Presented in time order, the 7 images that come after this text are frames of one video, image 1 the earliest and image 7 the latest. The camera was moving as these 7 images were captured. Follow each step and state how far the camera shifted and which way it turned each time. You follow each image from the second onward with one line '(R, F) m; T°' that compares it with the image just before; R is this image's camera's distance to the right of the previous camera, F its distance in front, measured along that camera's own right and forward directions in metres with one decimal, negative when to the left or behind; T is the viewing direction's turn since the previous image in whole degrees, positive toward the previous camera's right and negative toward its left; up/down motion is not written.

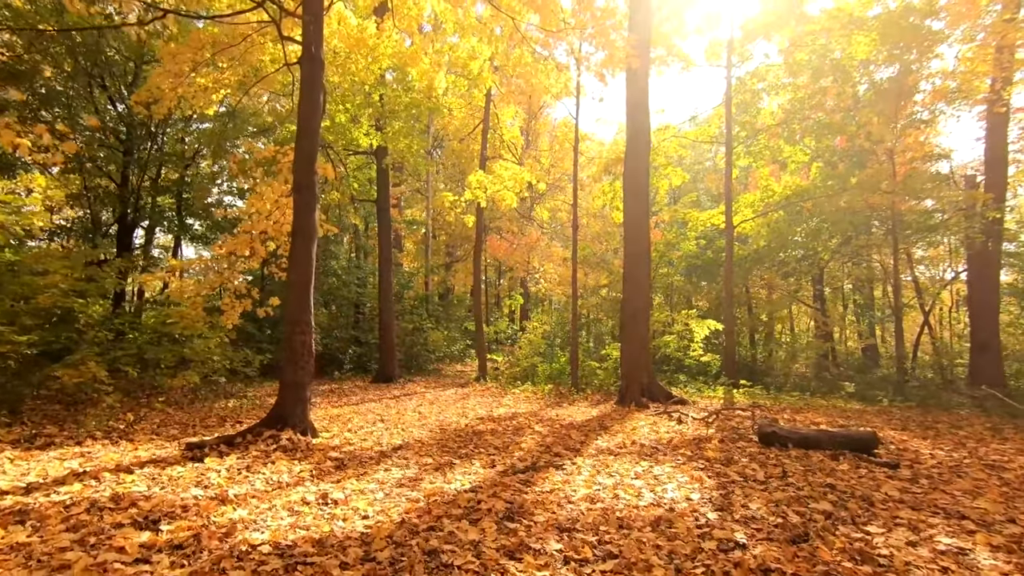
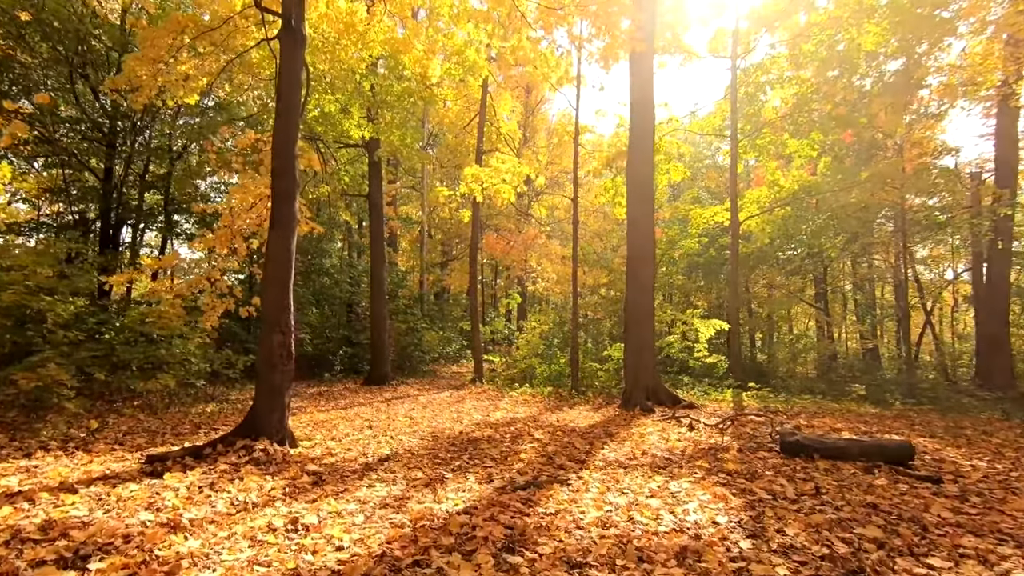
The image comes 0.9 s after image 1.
(0.0, +0.5) m; 0°
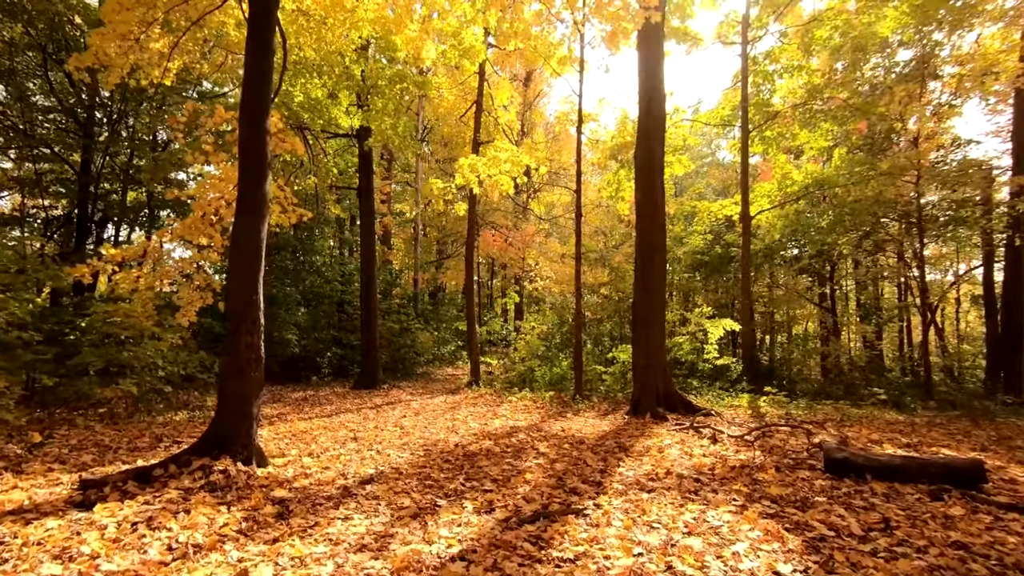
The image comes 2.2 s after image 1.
(-0.1, +0.7) m; 0°
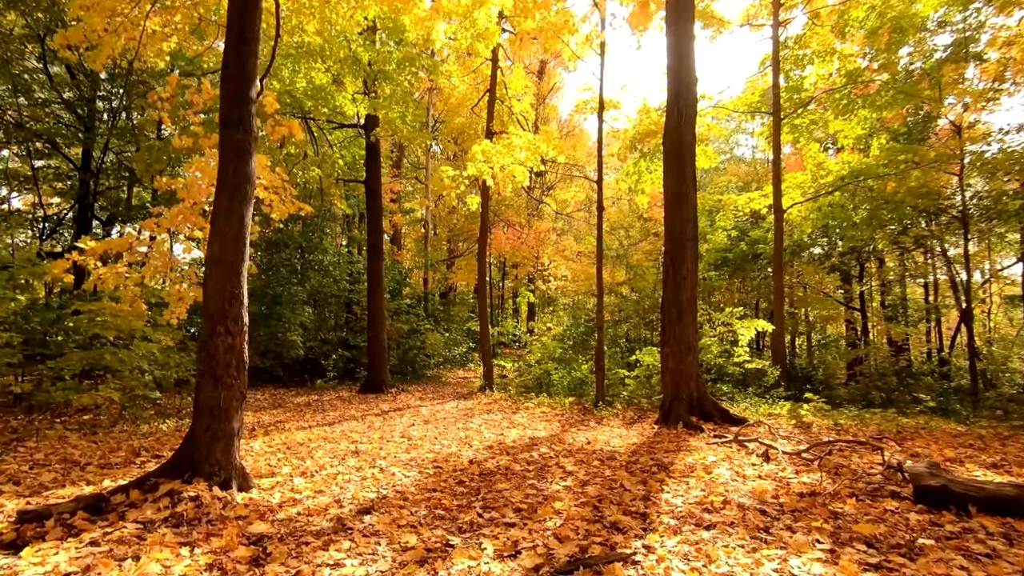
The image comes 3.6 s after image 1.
(-0.1, +0.7) m; -1°
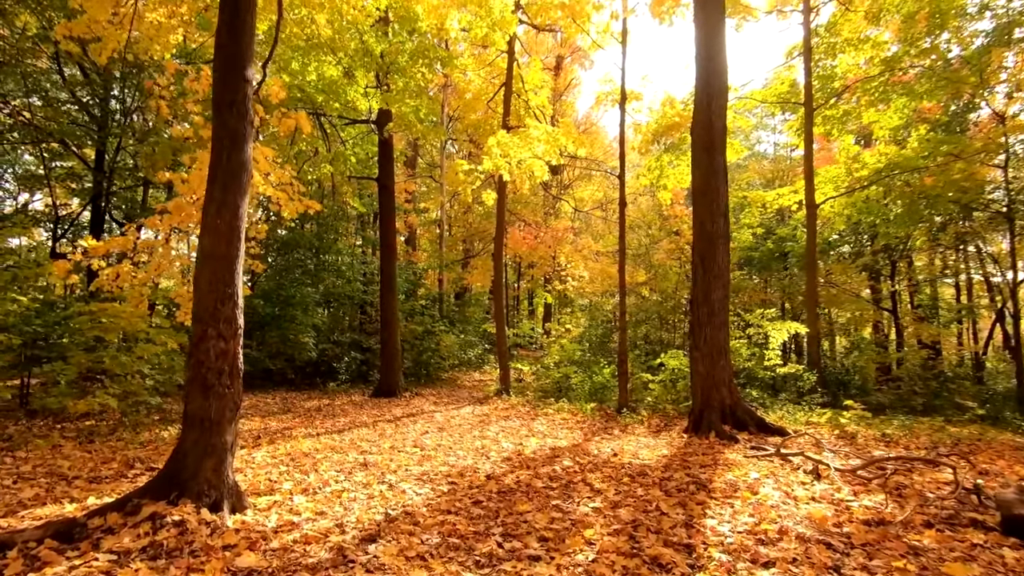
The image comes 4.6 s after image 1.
(-0.1, +0.4) m; -2°
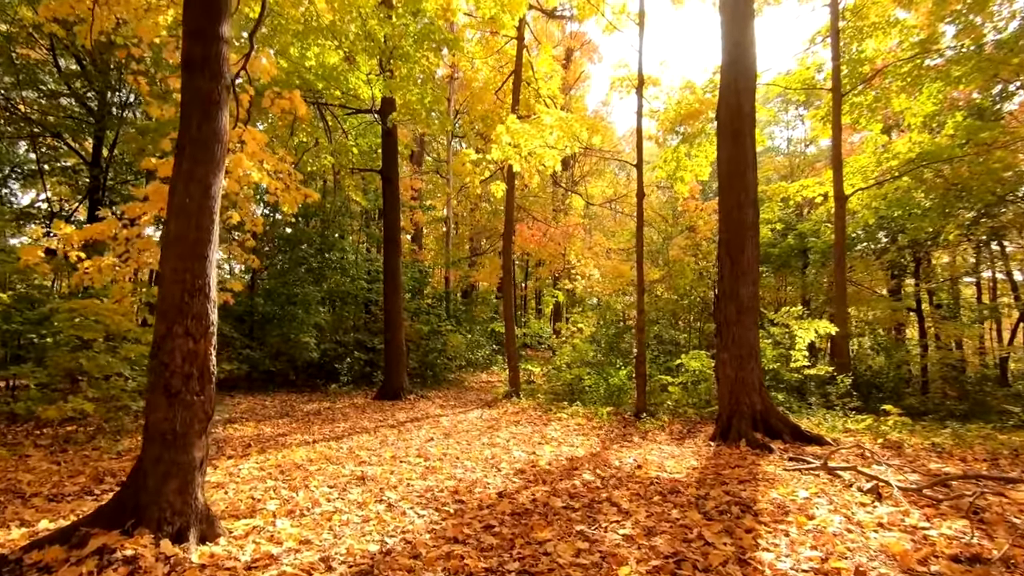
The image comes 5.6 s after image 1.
(-0.1, +0.5) m; -1°
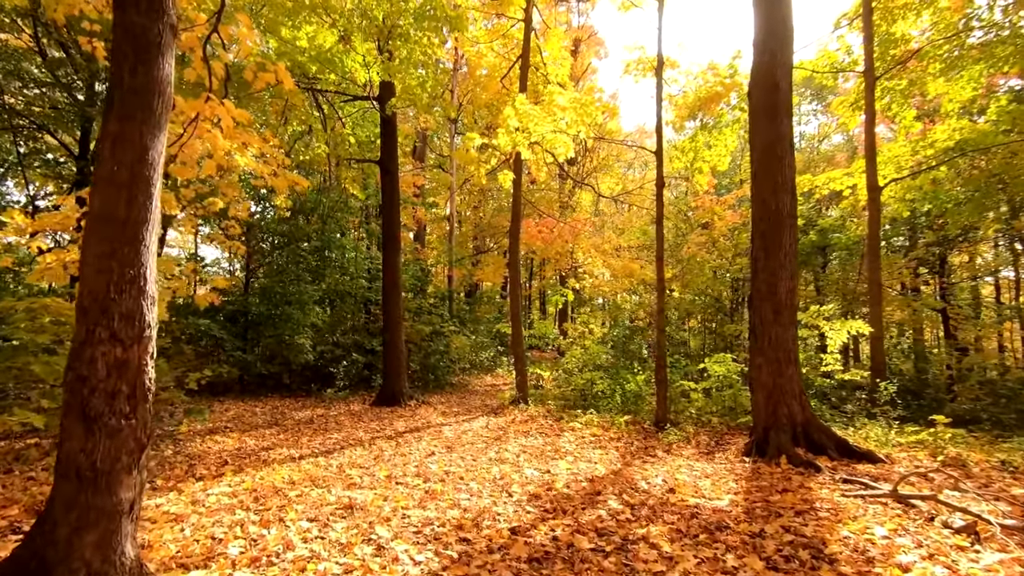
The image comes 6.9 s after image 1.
(-0.1, +0.7) m; 0°
